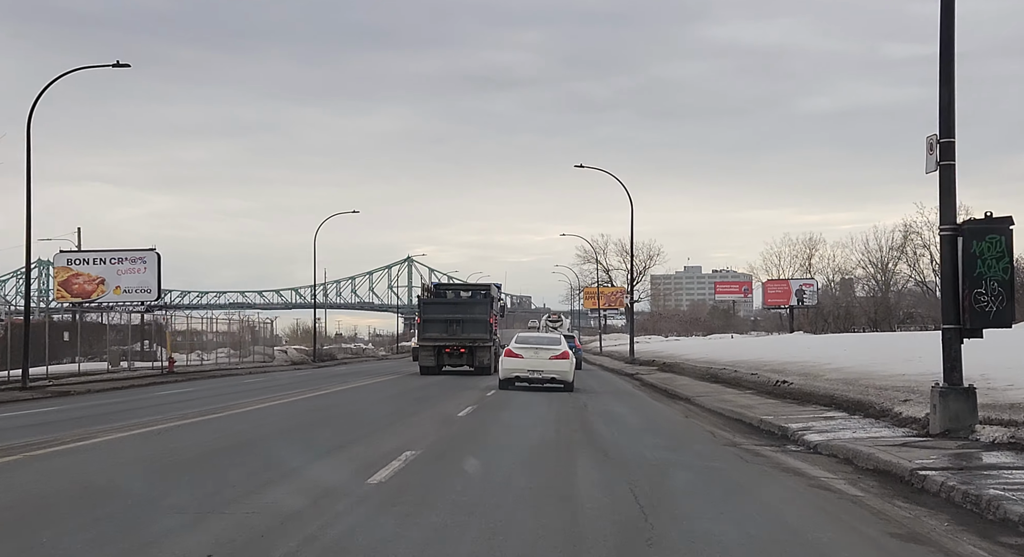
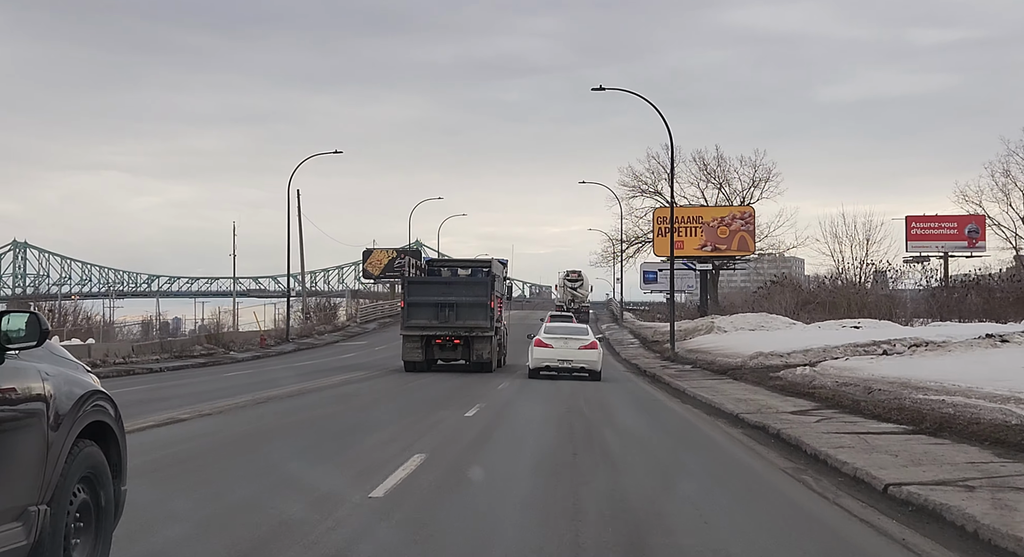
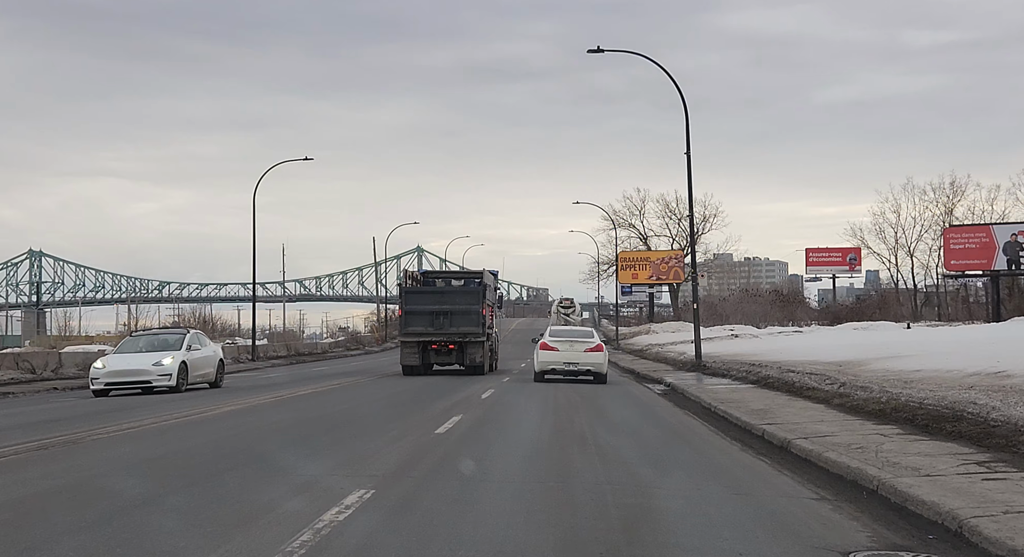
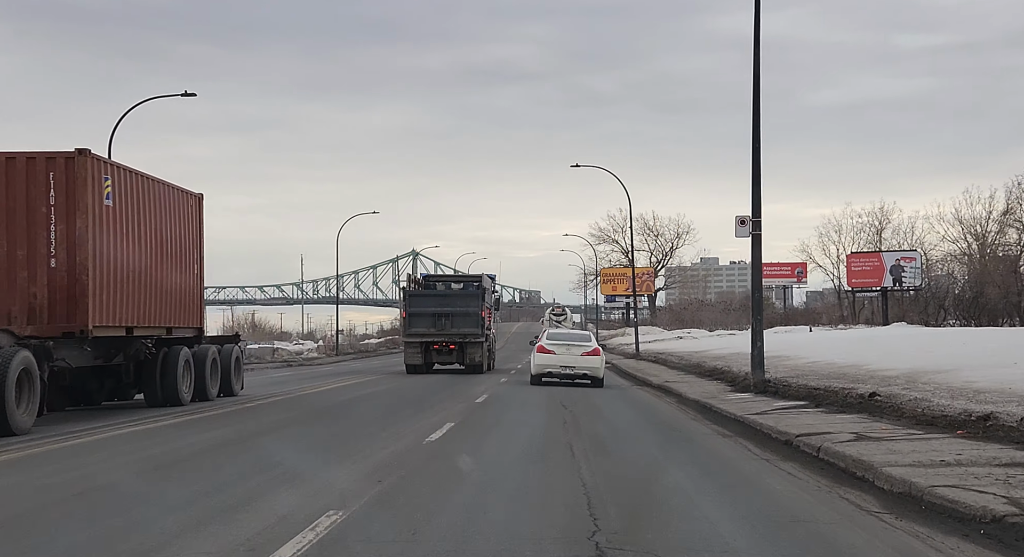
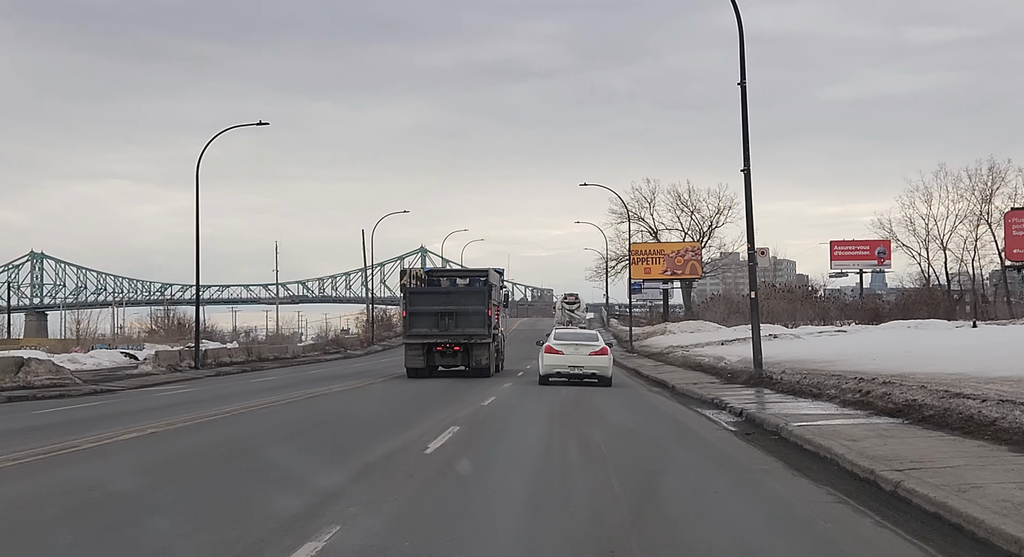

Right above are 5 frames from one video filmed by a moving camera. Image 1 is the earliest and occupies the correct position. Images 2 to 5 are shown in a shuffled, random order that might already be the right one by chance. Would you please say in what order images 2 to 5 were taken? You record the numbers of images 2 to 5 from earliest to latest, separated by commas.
4, 3, 5, 2
